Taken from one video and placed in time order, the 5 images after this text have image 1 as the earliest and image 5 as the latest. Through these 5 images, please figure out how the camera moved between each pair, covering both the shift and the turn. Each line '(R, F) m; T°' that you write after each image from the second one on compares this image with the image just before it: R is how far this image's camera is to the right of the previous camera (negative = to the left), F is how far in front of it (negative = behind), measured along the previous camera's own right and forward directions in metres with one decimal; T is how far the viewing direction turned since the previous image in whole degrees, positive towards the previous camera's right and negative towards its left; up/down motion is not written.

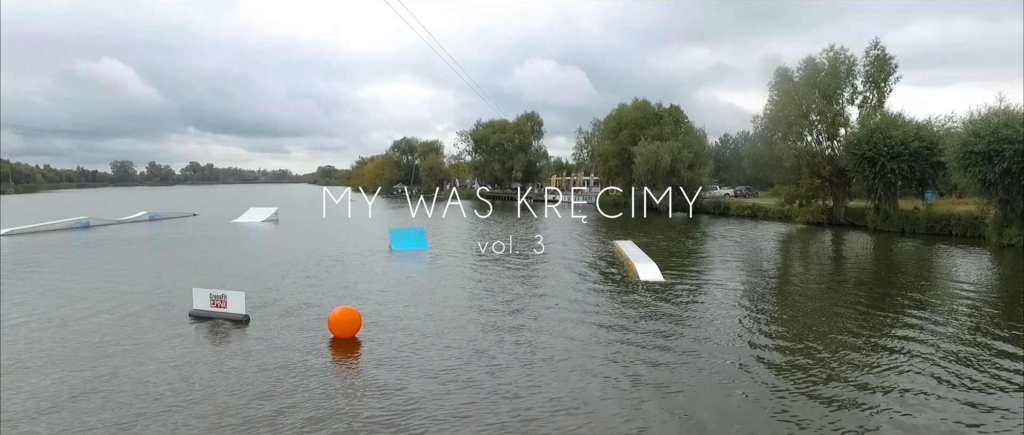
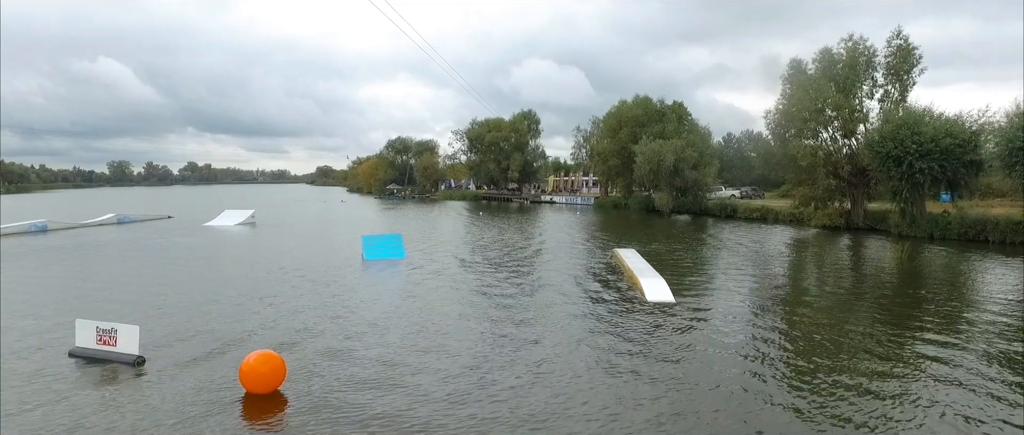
(+0.3, +2.0) m; 0°
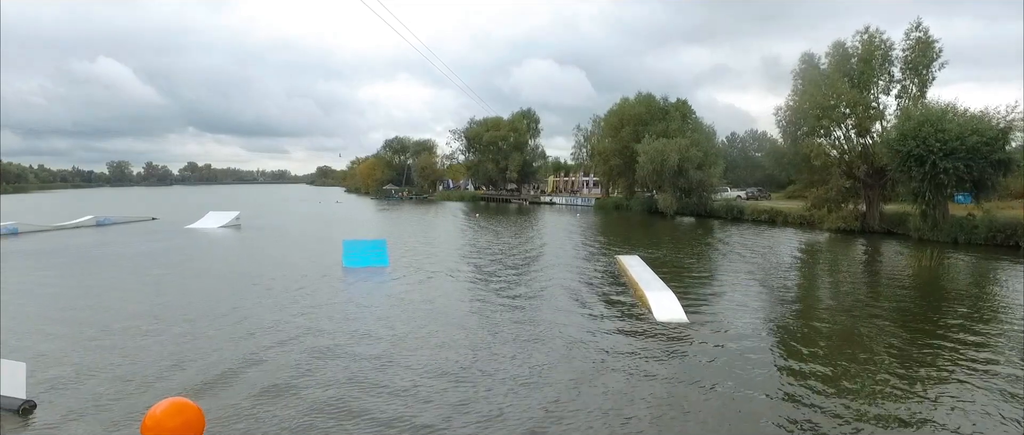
(+0.2, +1.3) m; 0°
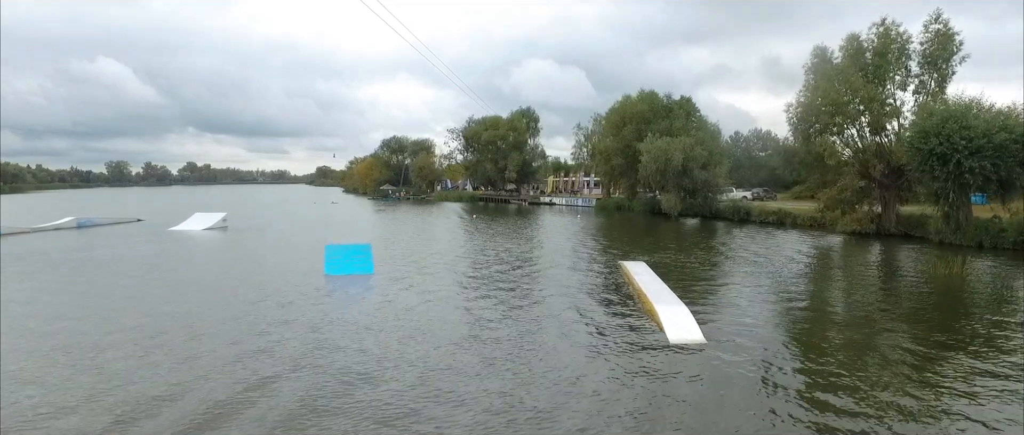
(+0.1, +1.1) m; 0°
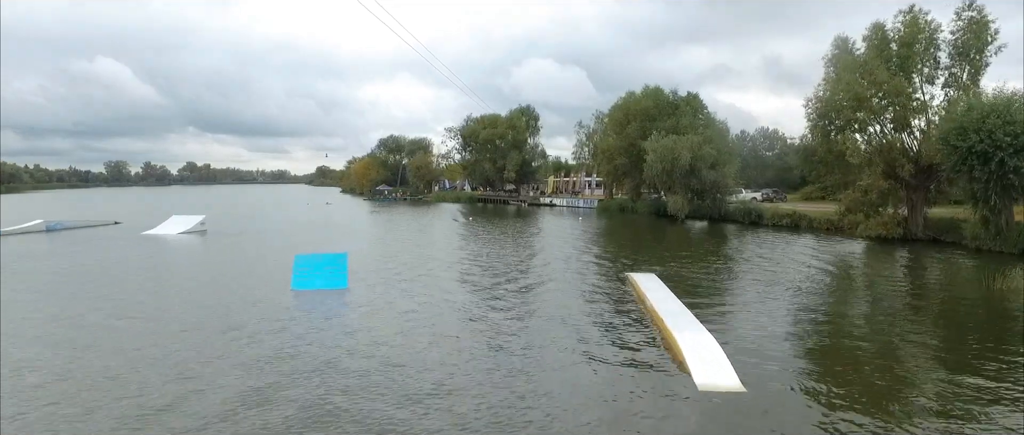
(+0.1, +1.7) m; 0°
